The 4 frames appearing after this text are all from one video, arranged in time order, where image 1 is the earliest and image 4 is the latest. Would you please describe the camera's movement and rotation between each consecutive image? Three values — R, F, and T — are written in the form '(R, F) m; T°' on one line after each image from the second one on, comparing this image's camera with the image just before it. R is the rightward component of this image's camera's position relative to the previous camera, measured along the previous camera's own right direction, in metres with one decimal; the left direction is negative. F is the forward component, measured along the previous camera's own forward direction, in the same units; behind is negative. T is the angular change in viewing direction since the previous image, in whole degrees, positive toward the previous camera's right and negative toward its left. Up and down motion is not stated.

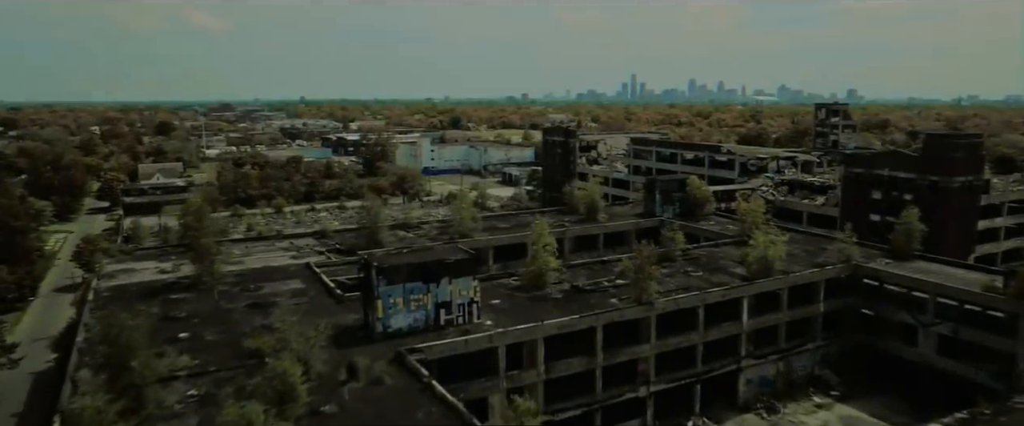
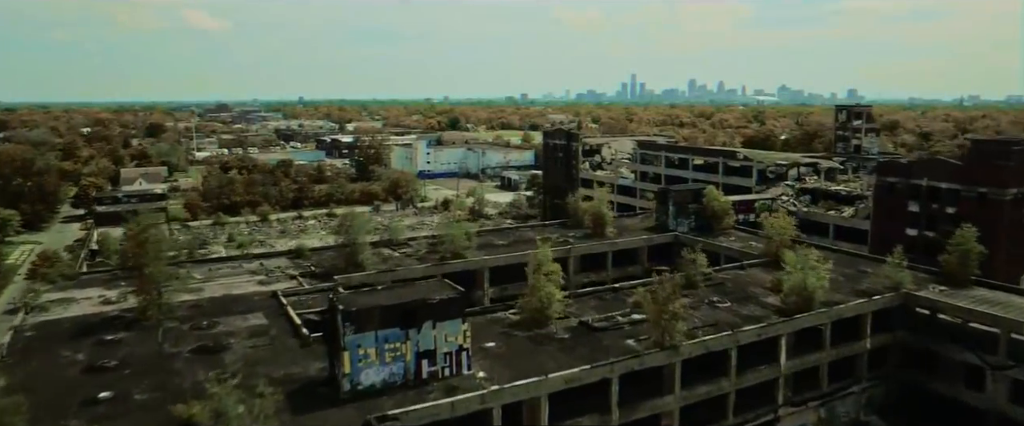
(+0.1, +3.3) m; 0°
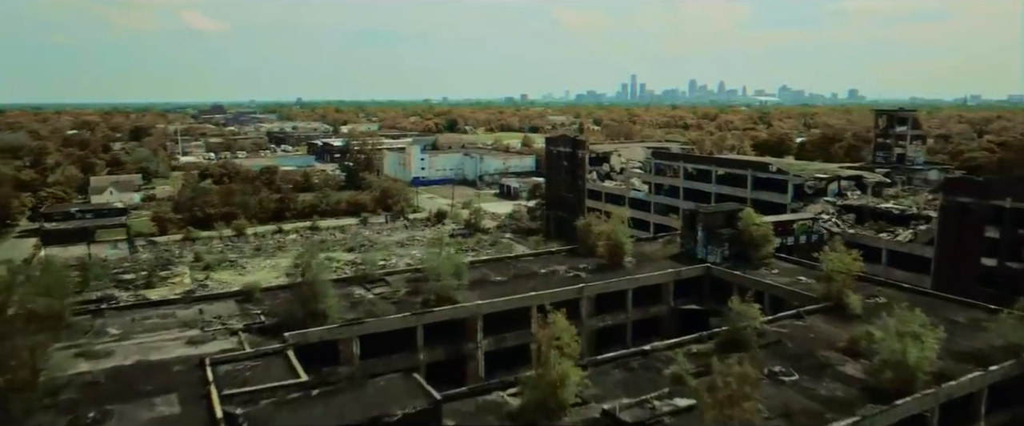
(0.0, +5.1) m; 0°
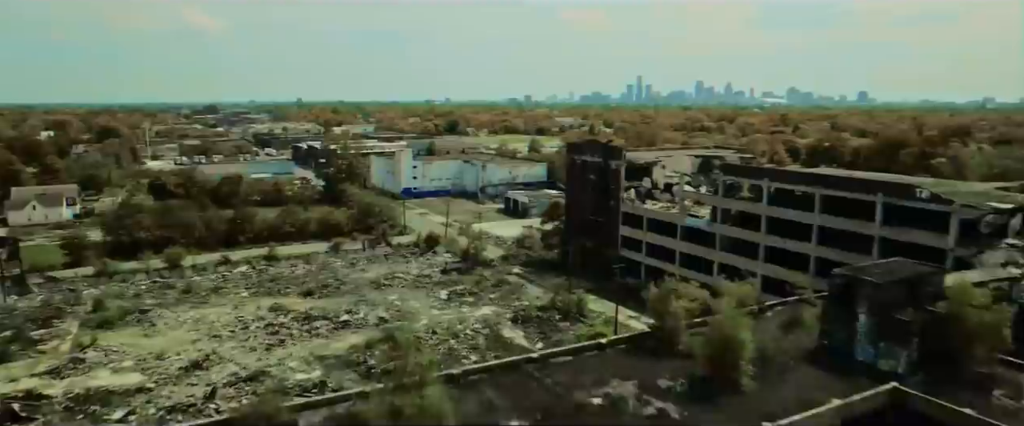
(-0.5, +11.8) m; 0°
